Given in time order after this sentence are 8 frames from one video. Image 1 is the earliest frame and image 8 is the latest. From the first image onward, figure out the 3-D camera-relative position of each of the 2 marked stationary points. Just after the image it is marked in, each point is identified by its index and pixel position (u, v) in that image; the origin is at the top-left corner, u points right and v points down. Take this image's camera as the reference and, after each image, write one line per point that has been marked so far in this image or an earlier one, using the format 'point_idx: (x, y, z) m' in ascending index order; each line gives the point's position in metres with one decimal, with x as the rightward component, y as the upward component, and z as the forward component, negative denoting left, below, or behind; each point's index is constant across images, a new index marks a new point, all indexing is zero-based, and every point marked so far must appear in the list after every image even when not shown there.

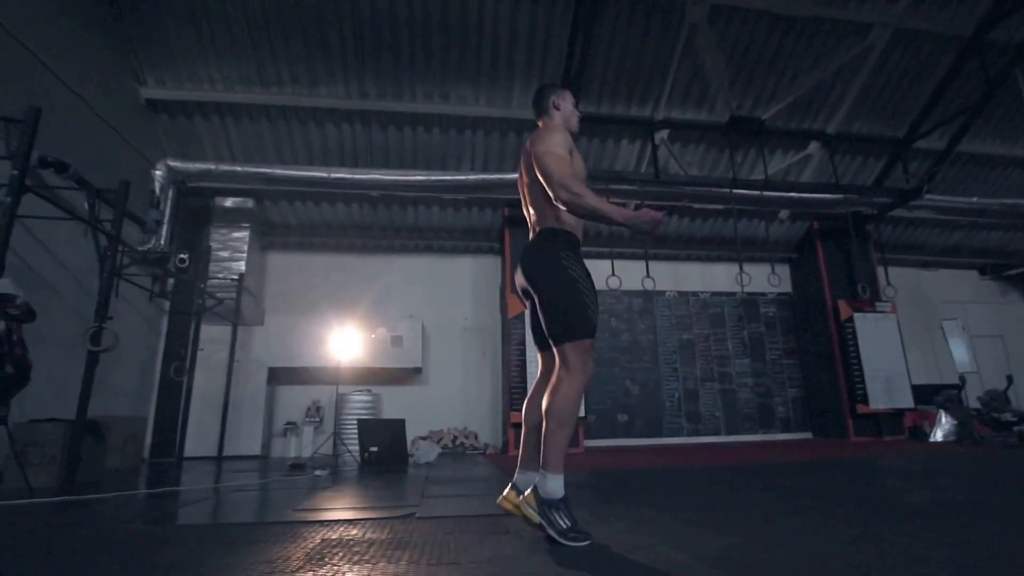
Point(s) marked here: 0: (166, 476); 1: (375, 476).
0: (-2.7, -1.4, +4.3) m
1: (-1.0, -1.3, +4.0) m
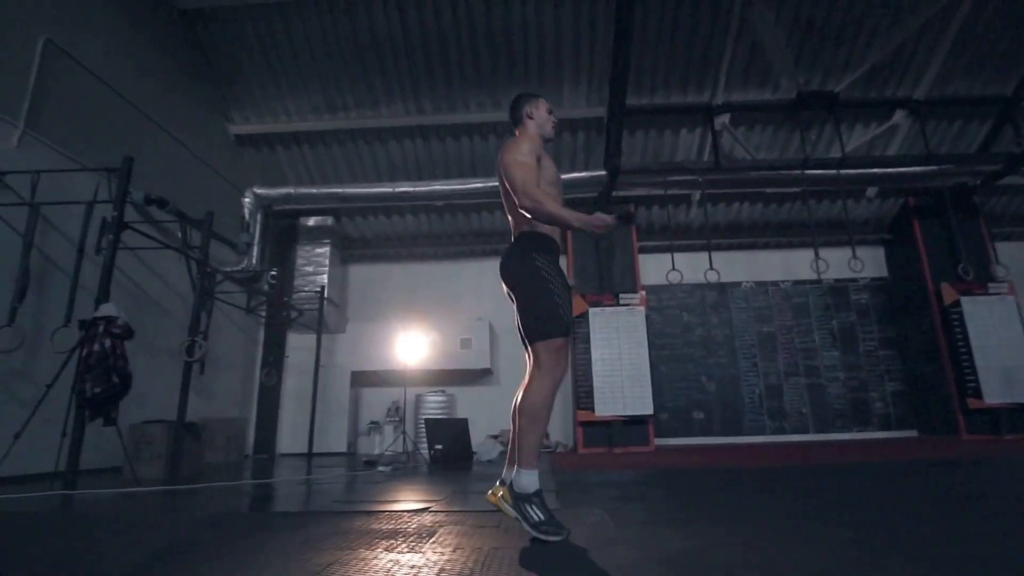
0: (-2.1, -1.6, +4.8) m
1: (-0.5, -1.4, +4.2) m
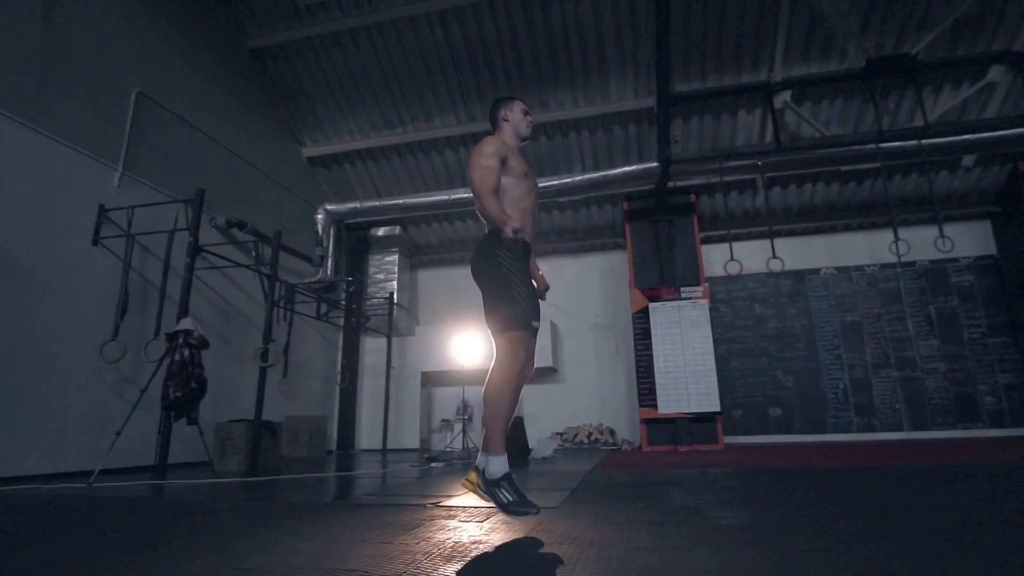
0: (-1.6, -1.6, +5.2) m
1: (-0.1, -1.4, +4.3) m
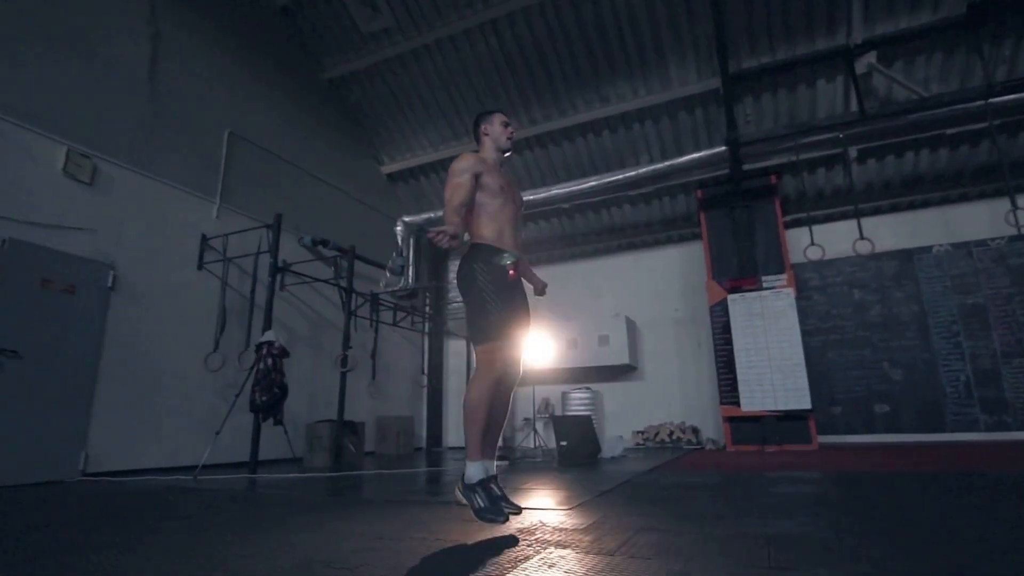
0: (-0.8, -1.7, +5.5) m
1: (+0.4, -1.4, +4.4) m
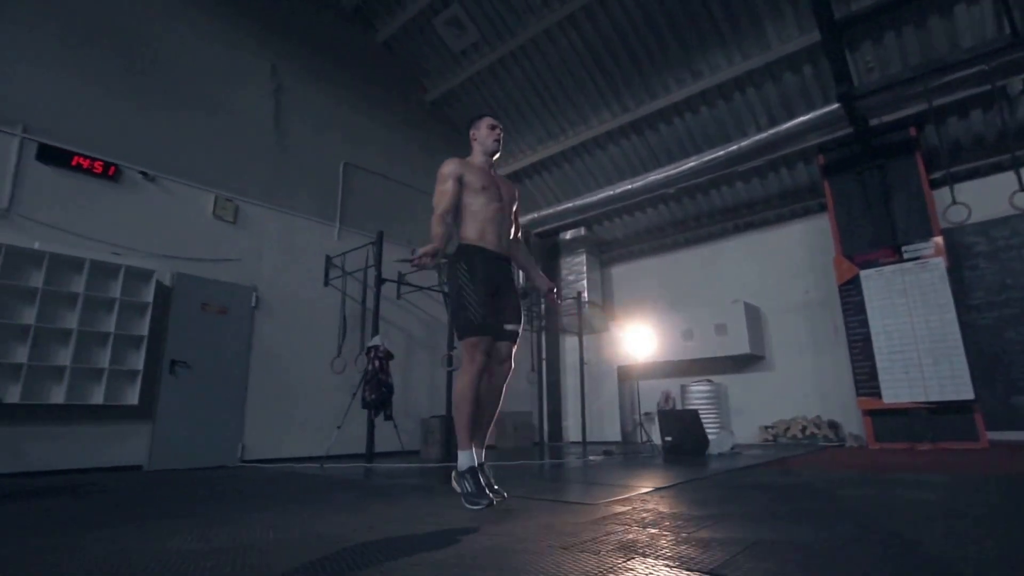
0: (+0.4, -1.7, +5.6) m
1: (+1.2, -1.3, +4.2) m
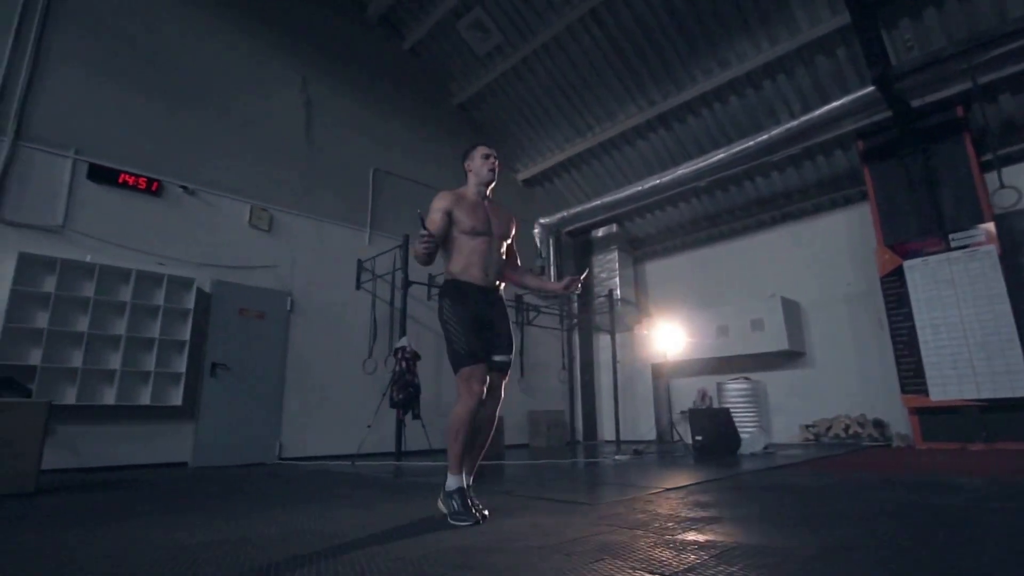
0: (+0.7, -1.7, +5.6) m
1: (+1.4, -1.3, +4.1) m
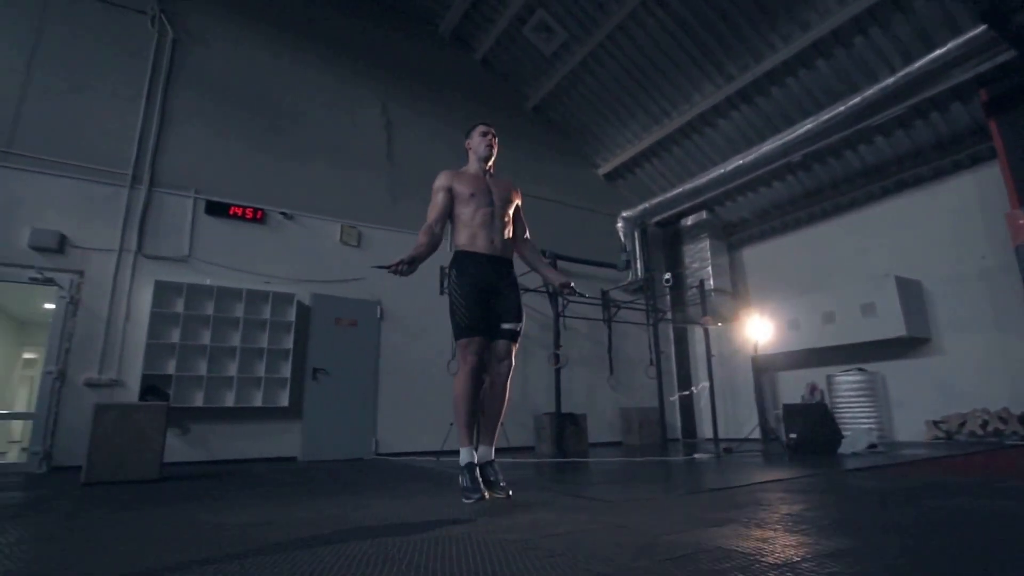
0: (+1.6, -1.6, +5.4) m
1: (+1.9, -1.2, +3.8) m
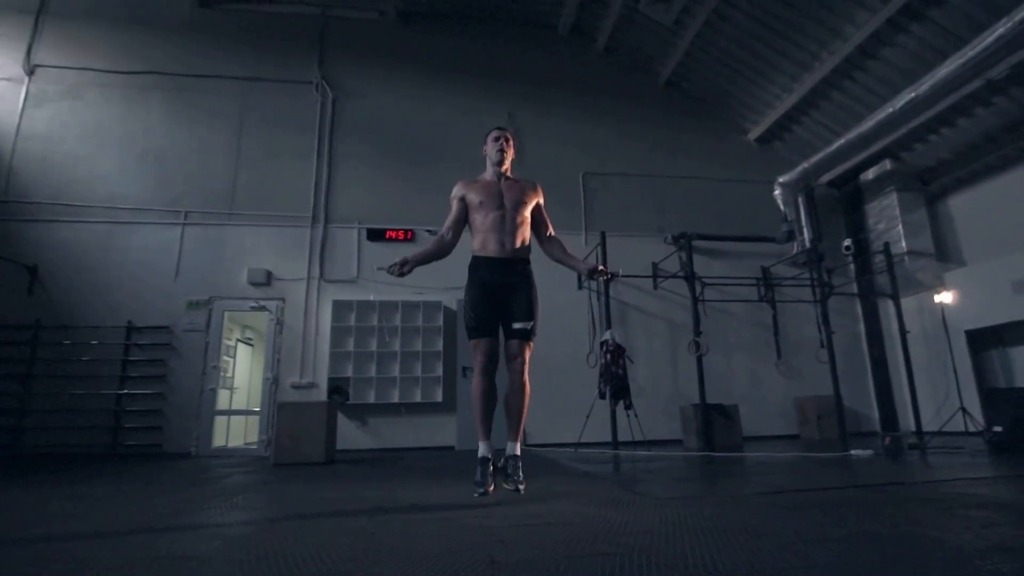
0: (+3.0, -1.3, +4.6) m
1: (+2.6, -0.9, +3.0) m
